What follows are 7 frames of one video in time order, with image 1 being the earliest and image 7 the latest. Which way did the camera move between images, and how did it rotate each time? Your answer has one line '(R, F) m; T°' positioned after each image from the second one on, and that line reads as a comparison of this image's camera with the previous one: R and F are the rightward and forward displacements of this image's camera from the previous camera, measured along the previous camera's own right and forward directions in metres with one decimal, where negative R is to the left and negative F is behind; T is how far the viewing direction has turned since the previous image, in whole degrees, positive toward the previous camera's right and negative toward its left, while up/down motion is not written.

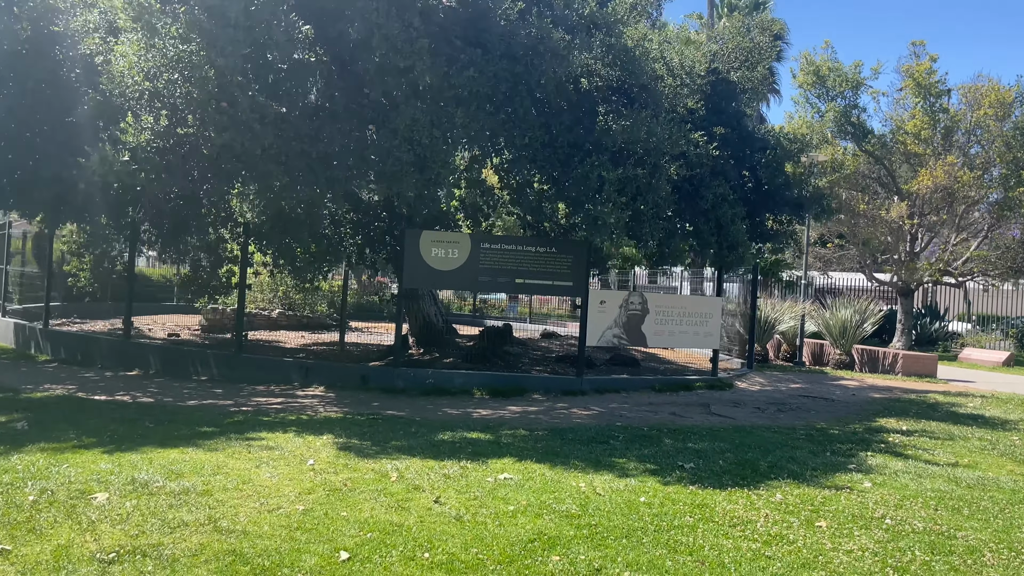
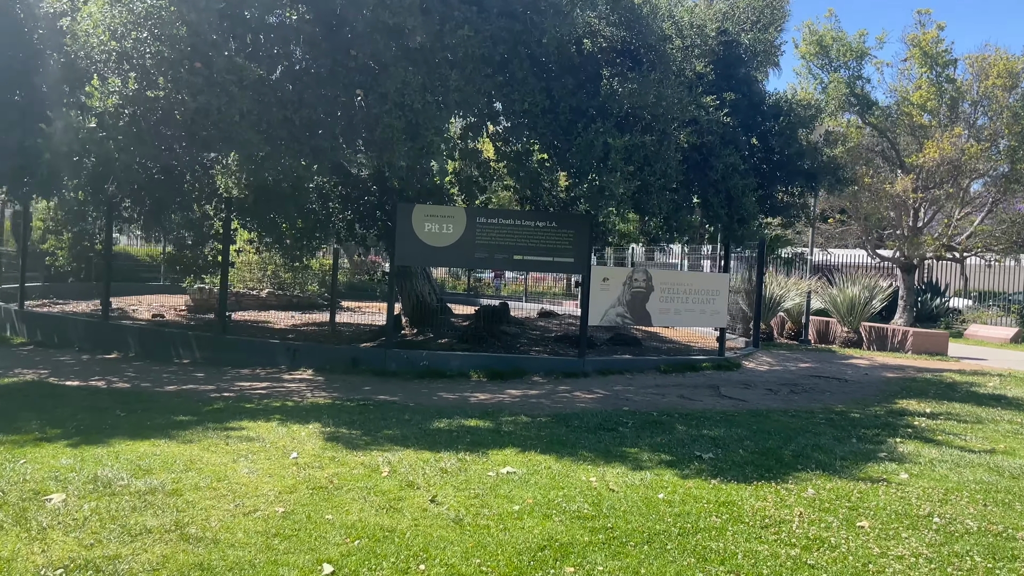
(-0.1, +0.6) m; 0°
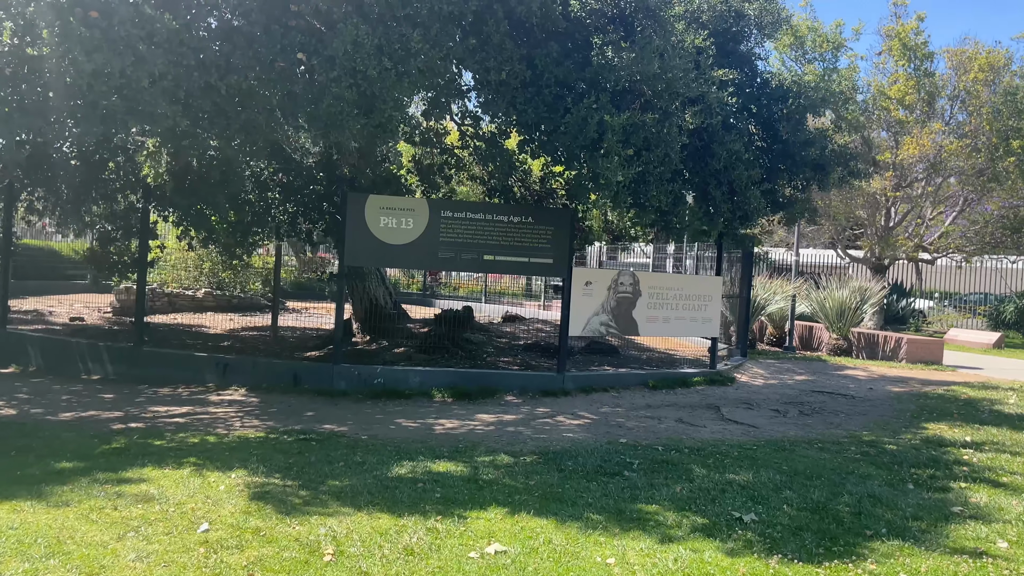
(-0.2, +1.5) m; +3°
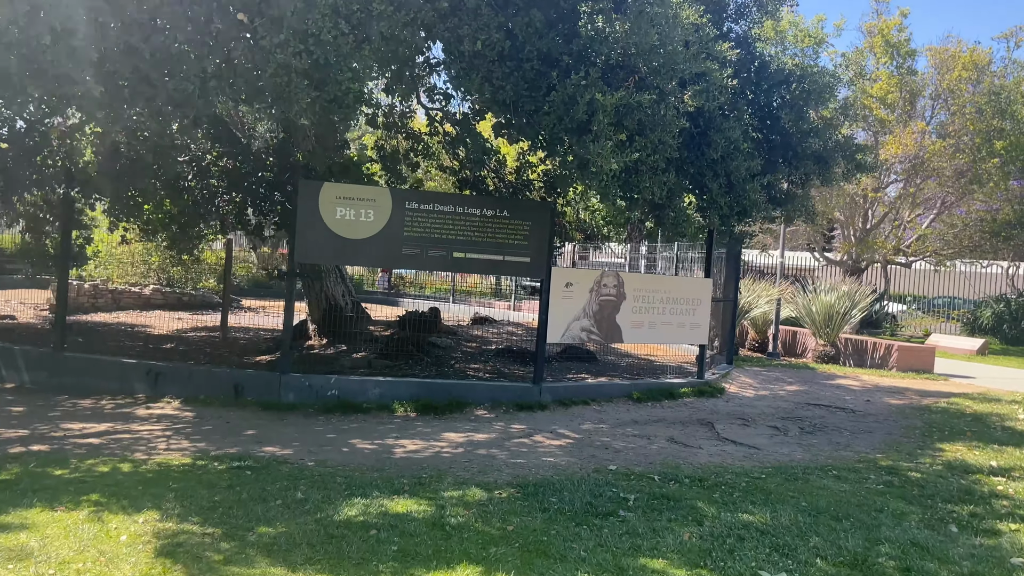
(-0.1, +1.0) m; +2°
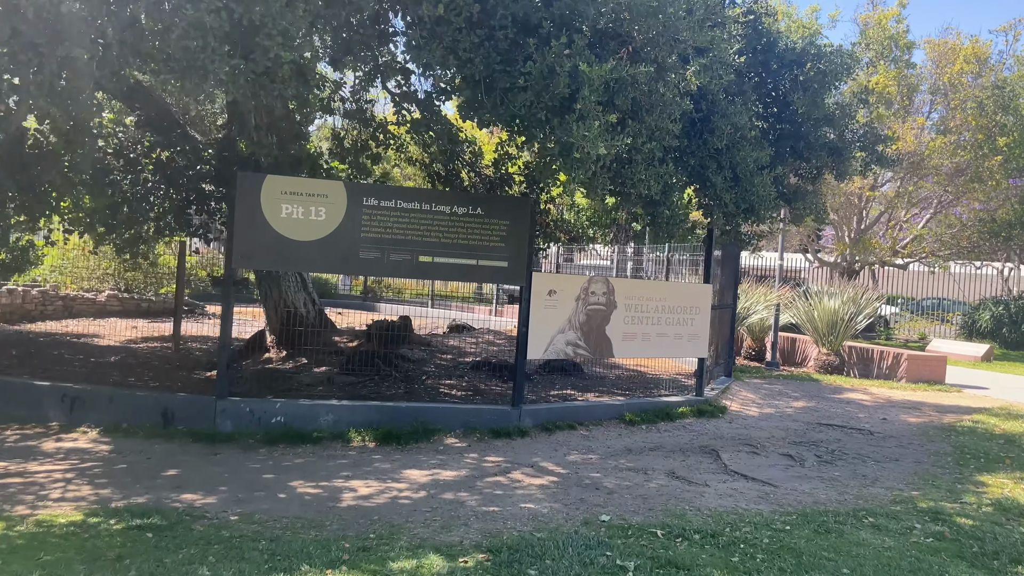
(+0.1, +1.1) m; +1°
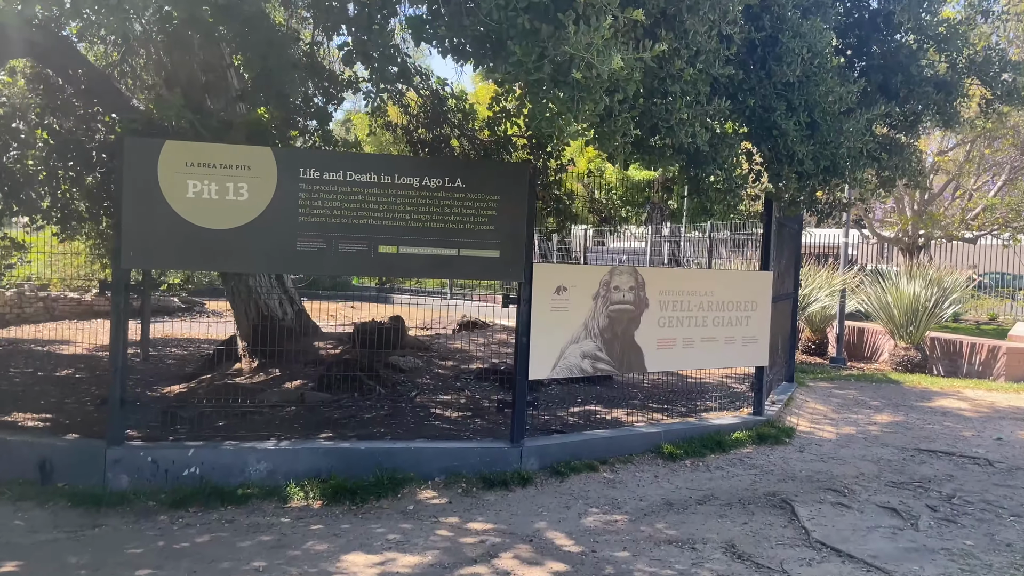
(+0.3, +1.9) m; -3°
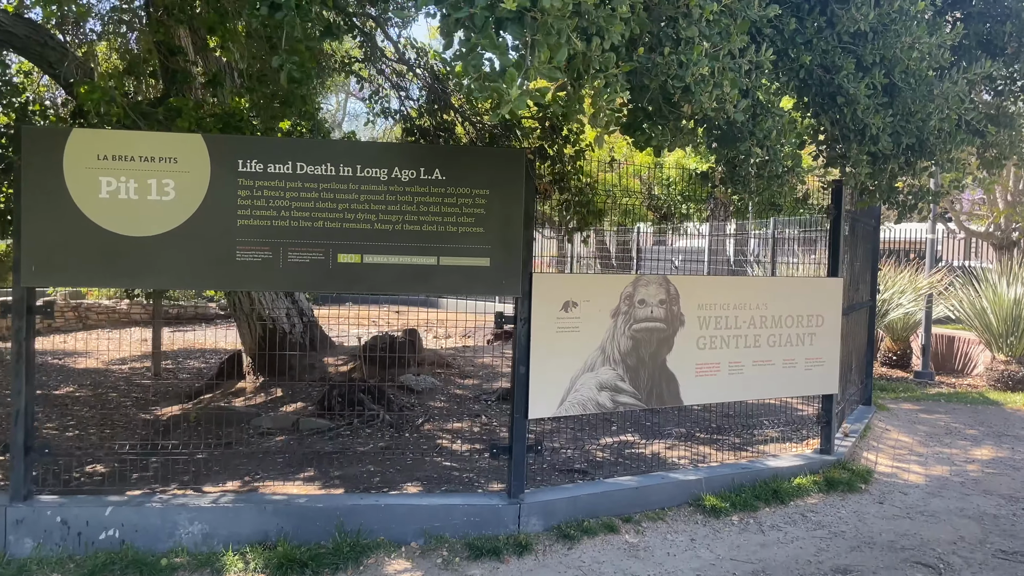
(+0.4, +1.1) m; -5°
